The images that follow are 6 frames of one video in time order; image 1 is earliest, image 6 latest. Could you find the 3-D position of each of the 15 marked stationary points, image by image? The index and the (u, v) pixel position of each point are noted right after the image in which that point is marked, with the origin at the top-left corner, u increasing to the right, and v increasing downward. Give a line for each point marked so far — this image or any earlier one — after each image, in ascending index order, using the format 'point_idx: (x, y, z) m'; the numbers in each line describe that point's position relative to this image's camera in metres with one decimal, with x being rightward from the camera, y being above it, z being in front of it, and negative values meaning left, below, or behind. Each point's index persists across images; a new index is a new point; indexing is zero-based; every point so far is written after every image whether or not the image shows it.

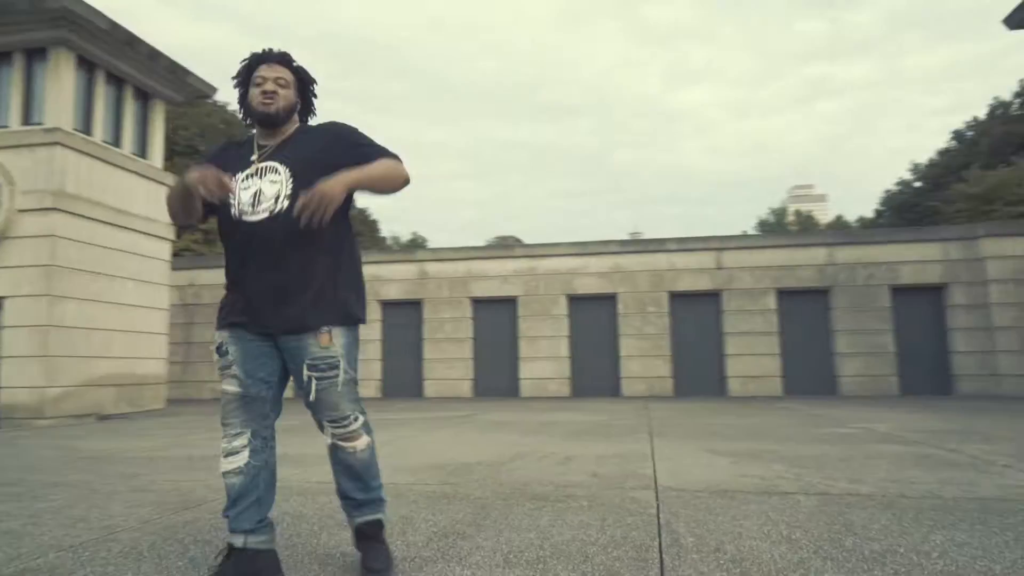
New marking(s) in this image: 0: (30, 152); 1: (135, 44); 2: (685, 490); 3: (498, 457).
0: (-6.8, +1.9, +10.0) m
1: (-5.9, +3.8, +11.1) m
2: (+0.8, -1.0, +3.3) m
3: (-0.1, -1.1, +4.6) m
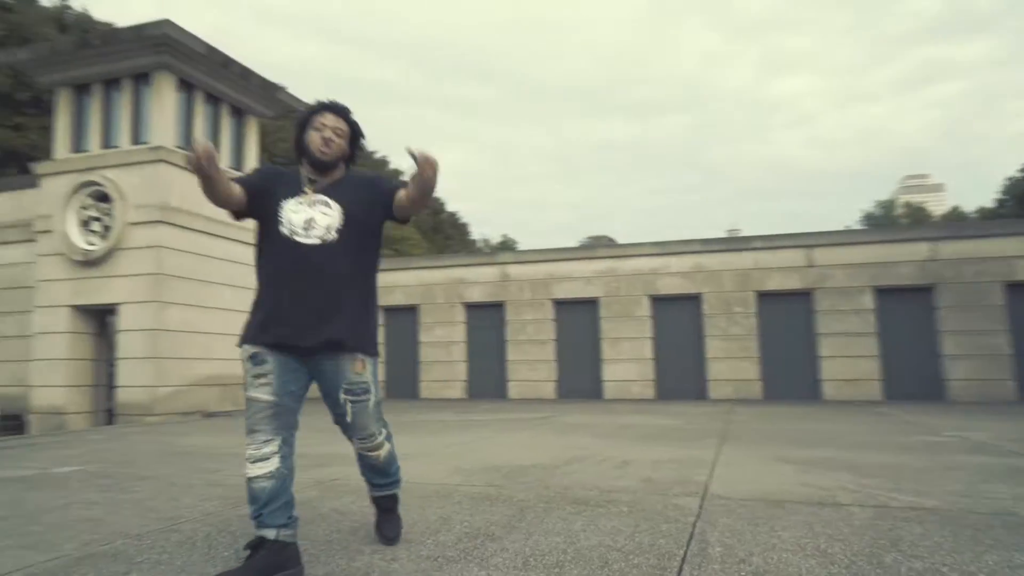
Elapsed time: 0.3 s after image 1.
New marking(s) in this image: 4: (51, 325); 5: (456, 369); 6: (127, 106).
0: (-5.7, +1.8, +10.9) m
1: (-4.7, +3.7, +11.9) m
2: (+1.0, -1.0, +3.3) m
3: (+0.3, -1.1, +4.6) m
4: (-7.2, -0.6, +11.1) m
5: (-1.2, -1.7, +15.2) m
6: (-6.2, +2.9, +11.4) m
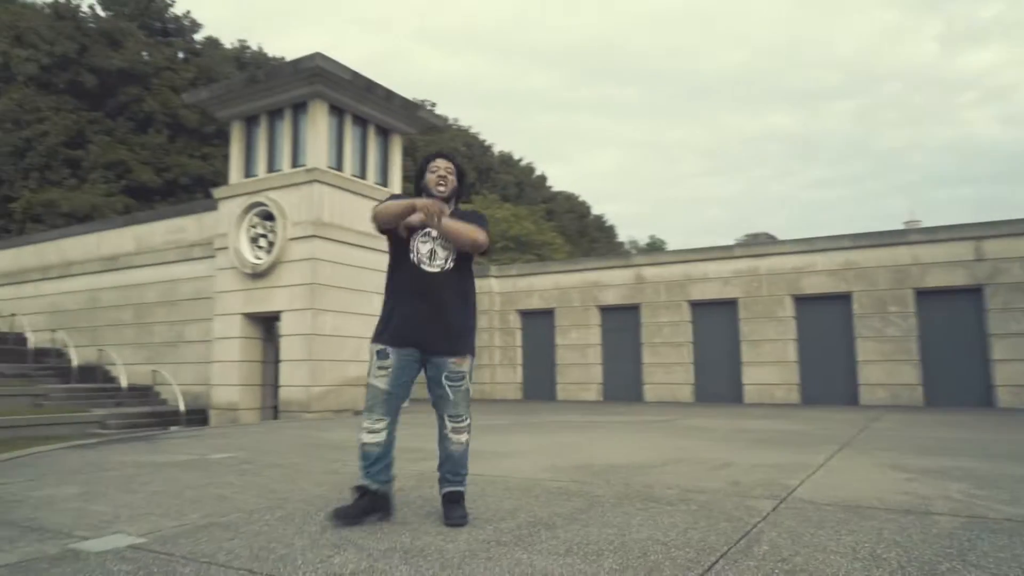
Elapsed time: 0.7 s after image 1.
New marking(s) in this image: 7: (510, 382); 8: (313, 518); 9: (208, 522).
0: (-3.6, +1.7, +12.1) m
1: (-2.5, +3.6, +12.8) m
2: (+1.4, -1.0, +3.2) m
3: (+0.9, -1.1, +4.7) m
4: (-5.0, -0.8, +12.6) m
5: (+1.7, -1.8, +15.3) m
6: (-4.0, +2.7, +12.7) m
7: (0.0, -2.1, +16.2) m
8: (-0.8, -0.9, +2.9) m
9: (-1.3, -0.9, +2.9) m
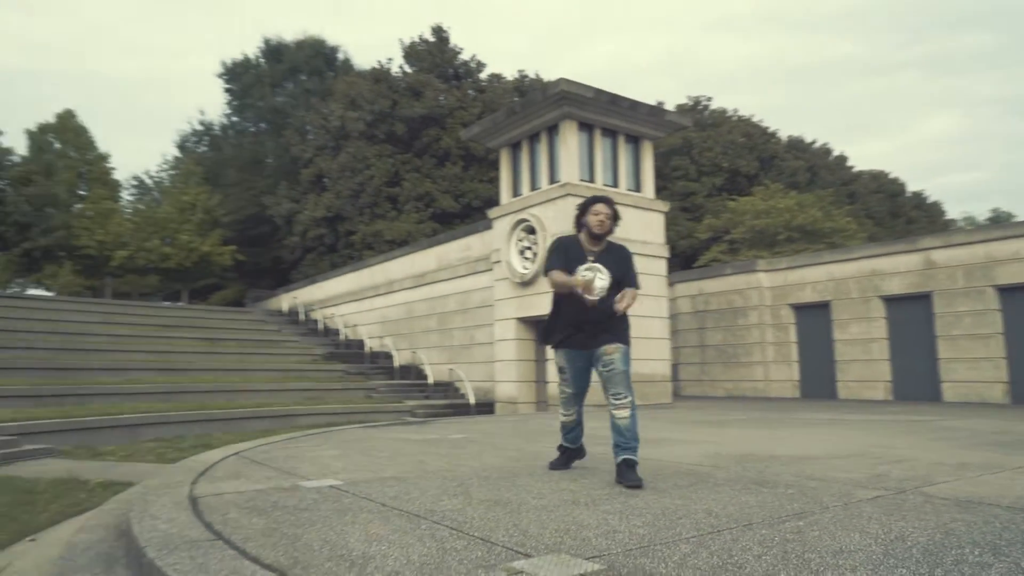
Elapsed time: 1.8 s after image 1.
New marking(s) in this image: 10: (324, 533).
0: (+0.8, +1.6, +13.3) m
1: (+2.0, +3.6, +13.5) m
2: (+1.8, -0.9, +3.1) m
3: (+2.1, -1.1, +4.6) m
4: (-0.1, -0.9, +14.3) m
5: (+7.2, -1.6, +14.0) m
6: (+0.6, +2.6, +14.0) m
7: (+5.9, -2.0, +15.5) m
8: (-0.3, -1.0, +3.8) m
9: (-0.7, -1.0, +3.9) m
10: (-0.7, -0.9, +2.6) m
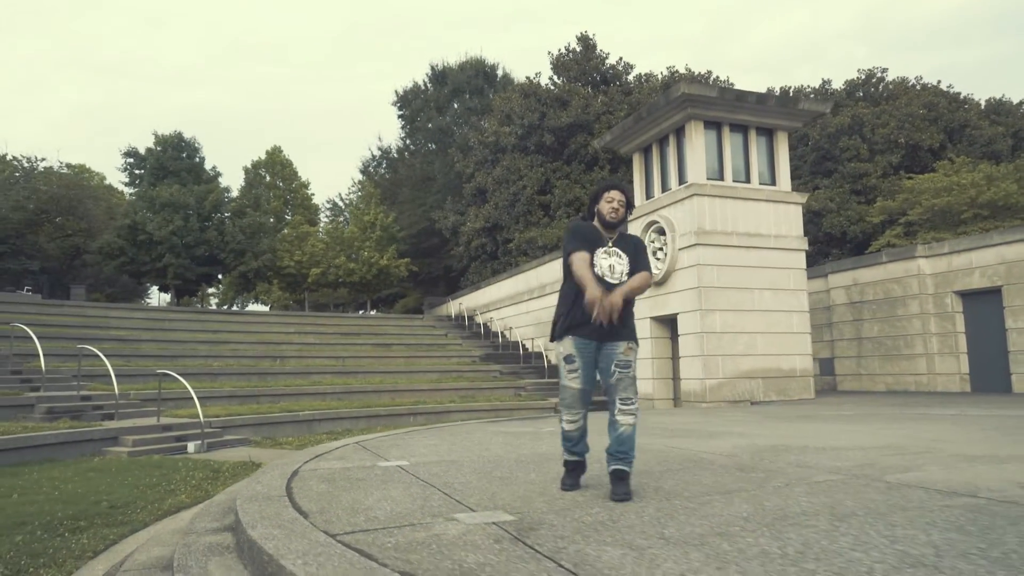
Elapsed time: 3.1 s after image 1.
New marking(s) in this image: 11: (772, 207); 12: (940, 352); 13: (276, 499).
0: (+3.2, +1.6, +13.6) m
1: (+4.4, +3.6, +13.5) m
2: (+1.8, -0.9, +3.4) m
3: (+2.4, -1.1, +4.8) m
4: (+2.7, -0.9, +14.8) m
5: (+9.7, -1.3, +12.6) m
6: (+3.2, +2.6, +14.3) m
7: (+8.9, -1.7, +14.4) m
8: (-0.1, -1.1, +4.6) m
9: (-0.5, -1.2, +4.8) m
10: (-0.8, -1.0, +3.5) m
11: (+5.1, +1.6, +13.9) m
12: (+8.8, -1.3, +14.6) m
13: (-1.1, -1.0, +3.5) m
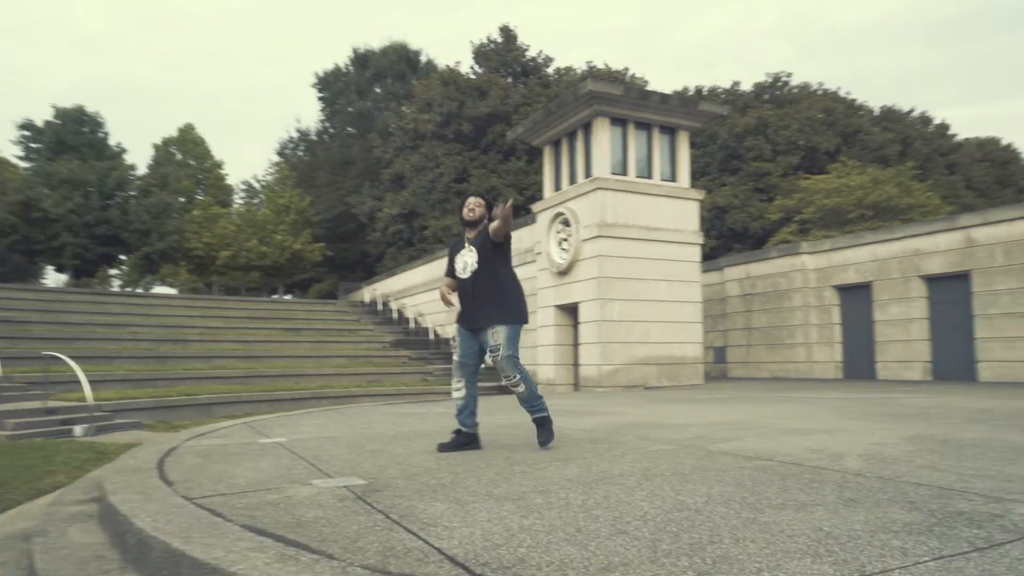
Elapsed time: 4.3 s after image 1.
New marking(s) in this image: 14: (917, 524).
0: (+1.5, +1.8, +14.1) m
1: (+2.7, +3.8, +14.1) m
2: (+1.1, -0.9, +3.9) m
3: (+1.5, -1.0, +5.4) m
4: (+0.8, -0.7, +15.3) m
5: (+7.9, -1.2, +13.9) m
6: (+1.4, +2.9, +14.8) m
7: (+7.0, -1.6, +15.6) m
8: (-0.9, -1.0, +4.9) m
9: (-1.3, -1.0, +5.0) m
10: (-1.5, -0.9, +3.7) m
11: (+3.3, +1.8, +14.6) m
12: (+6.8, -1.2, +15.8) m
13: (-1.9, -0.9, +3.6) m
14: (+1.2, -0.7, +2.1) m
